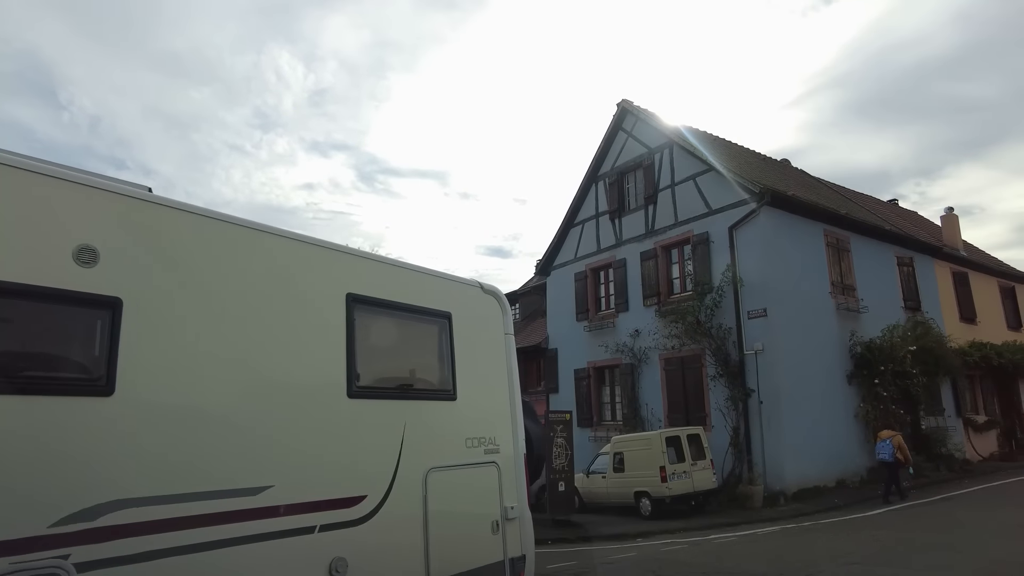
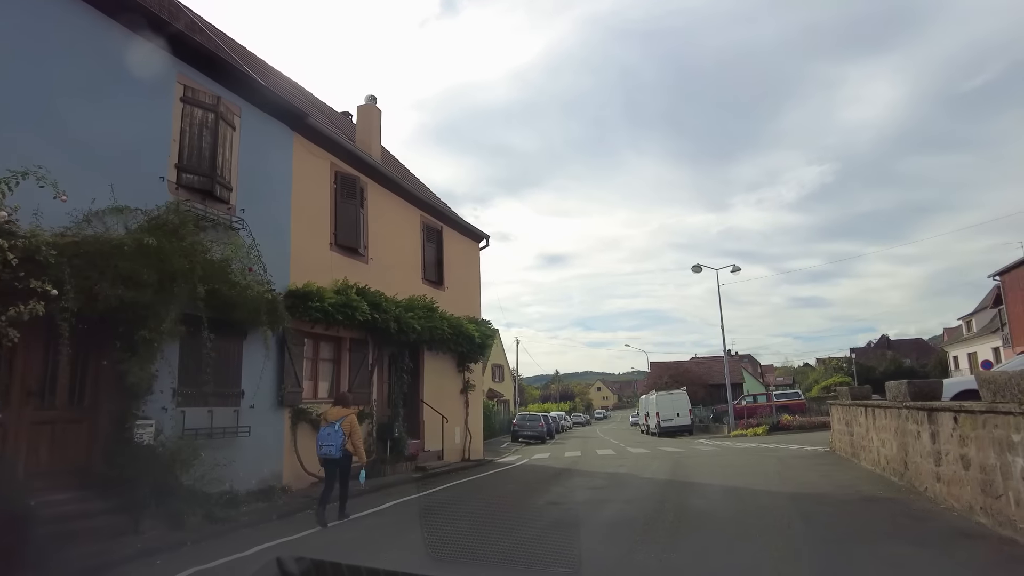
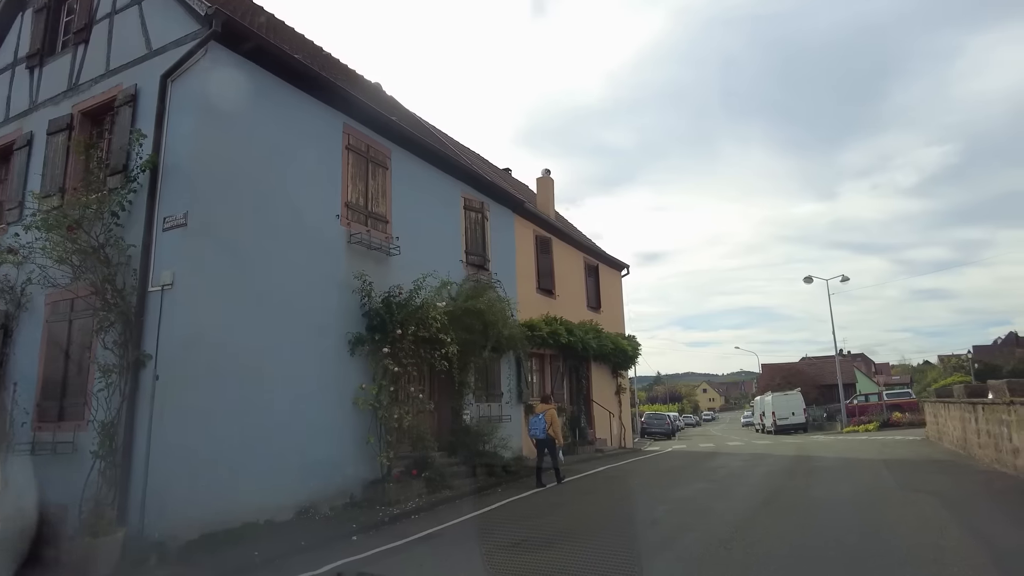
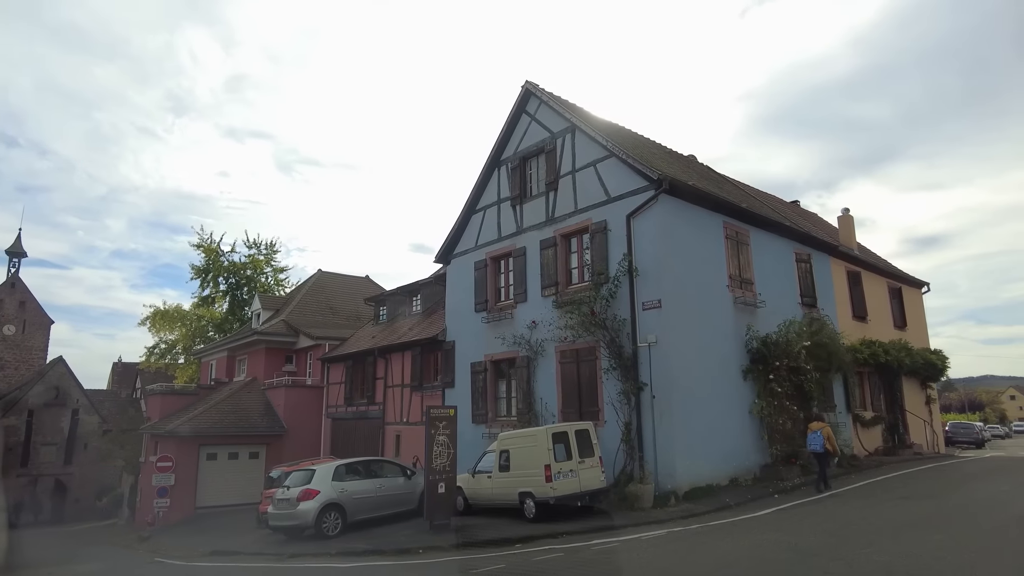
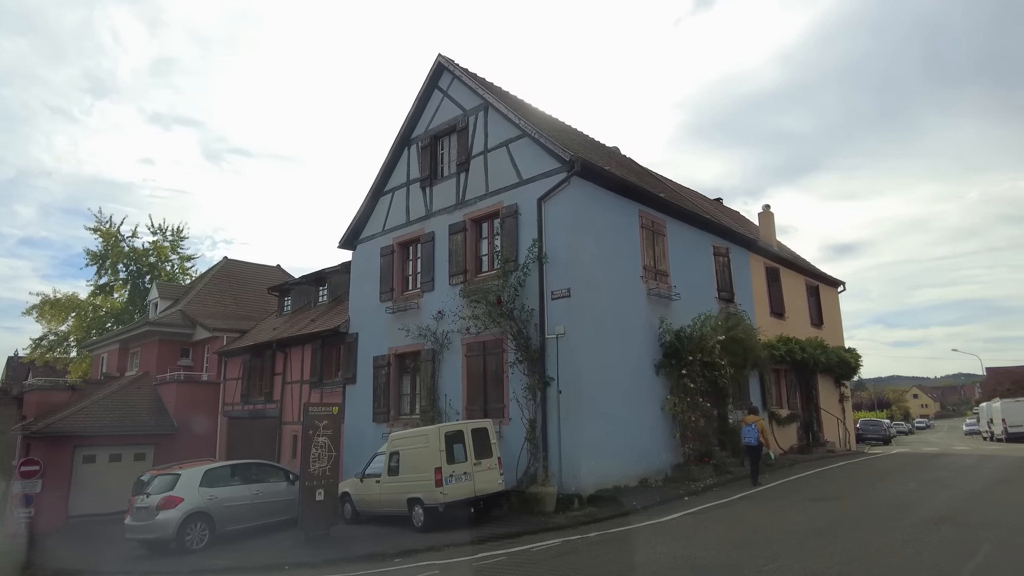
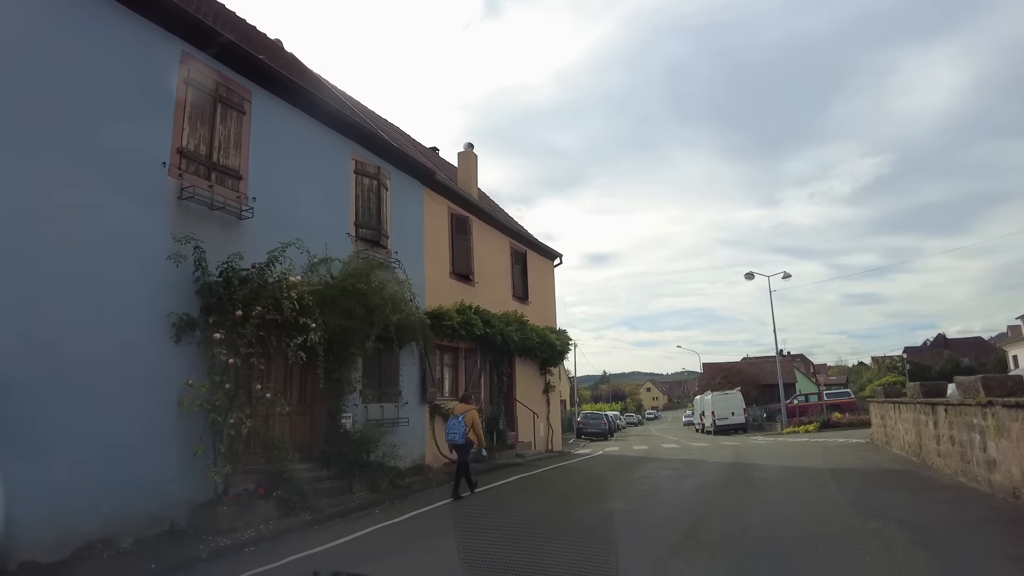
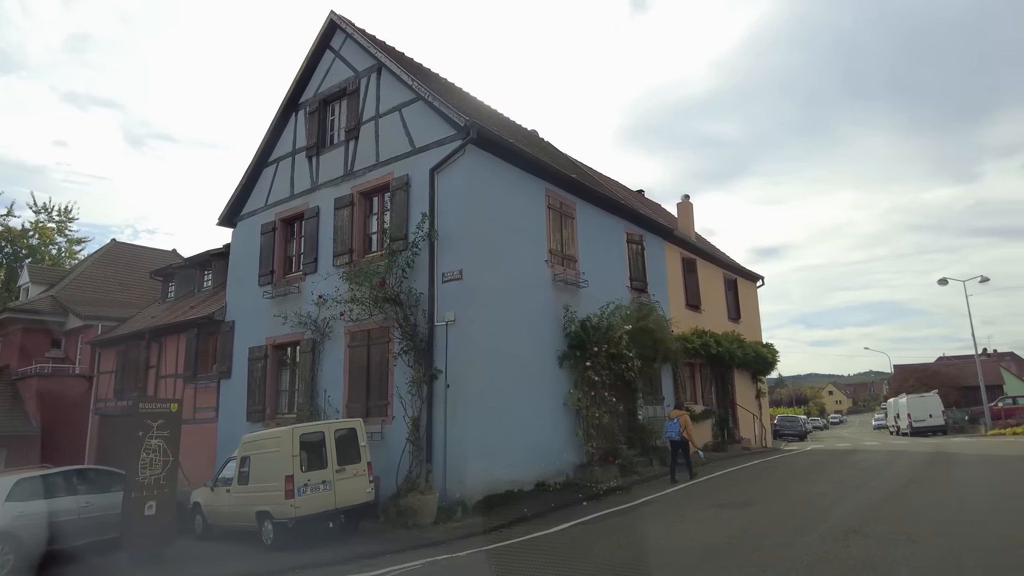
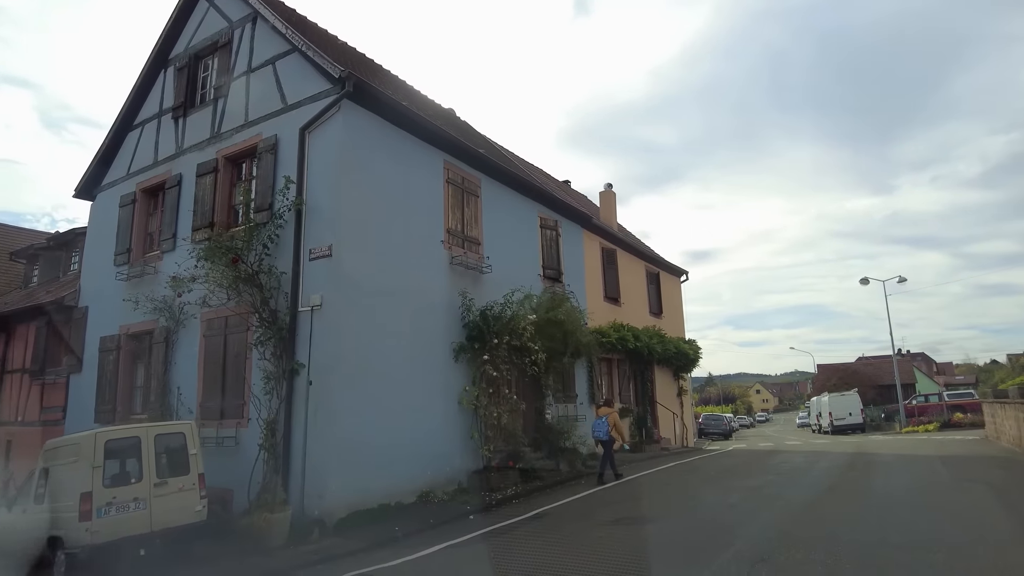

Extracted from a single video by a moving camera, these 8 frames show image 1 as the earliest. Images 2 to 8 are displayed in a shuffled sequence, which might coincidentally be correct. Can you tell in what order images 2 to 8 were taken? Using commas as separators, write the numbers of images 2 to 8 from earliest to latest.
4, 5, 7, 8, 3, 6, 2
